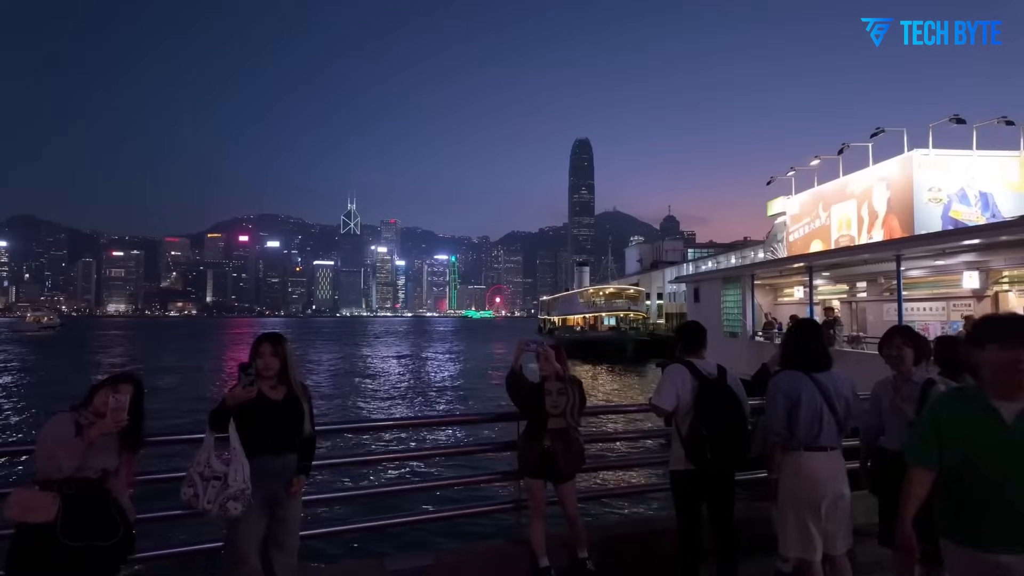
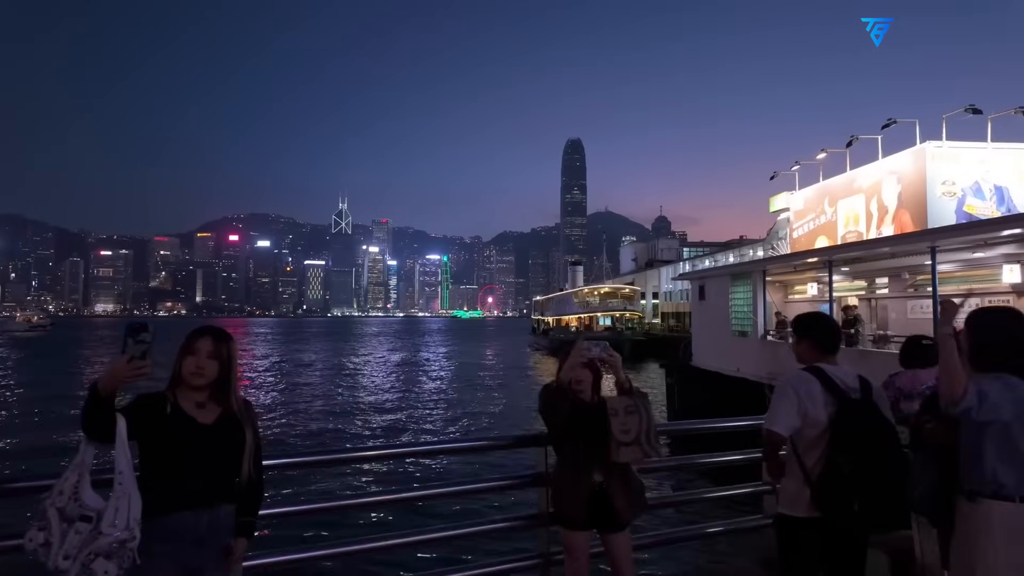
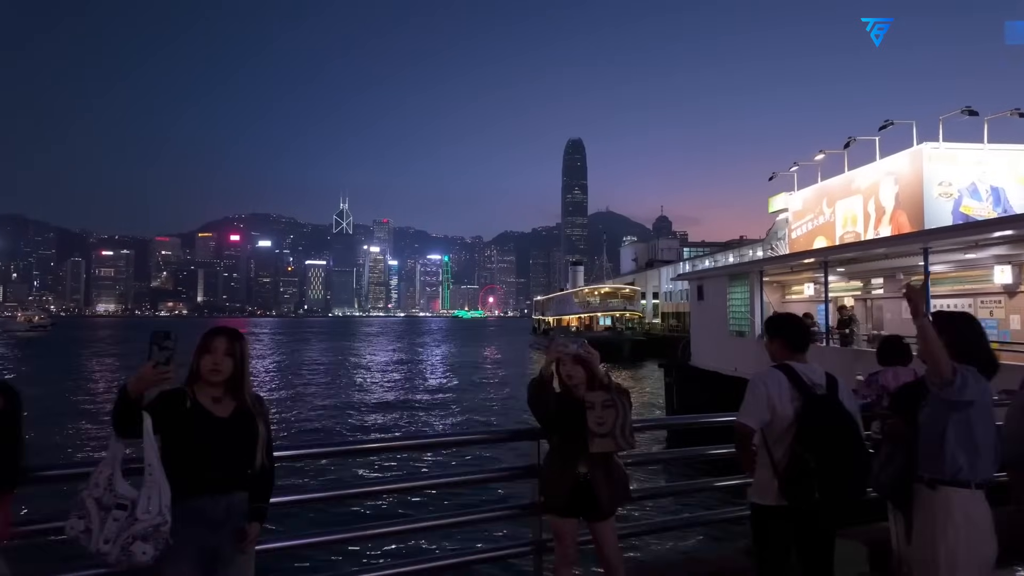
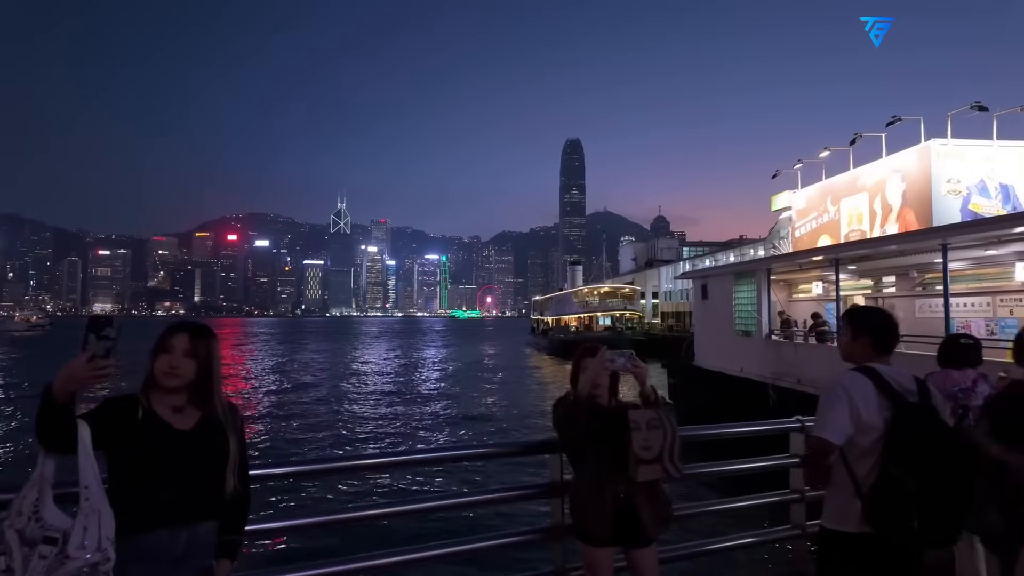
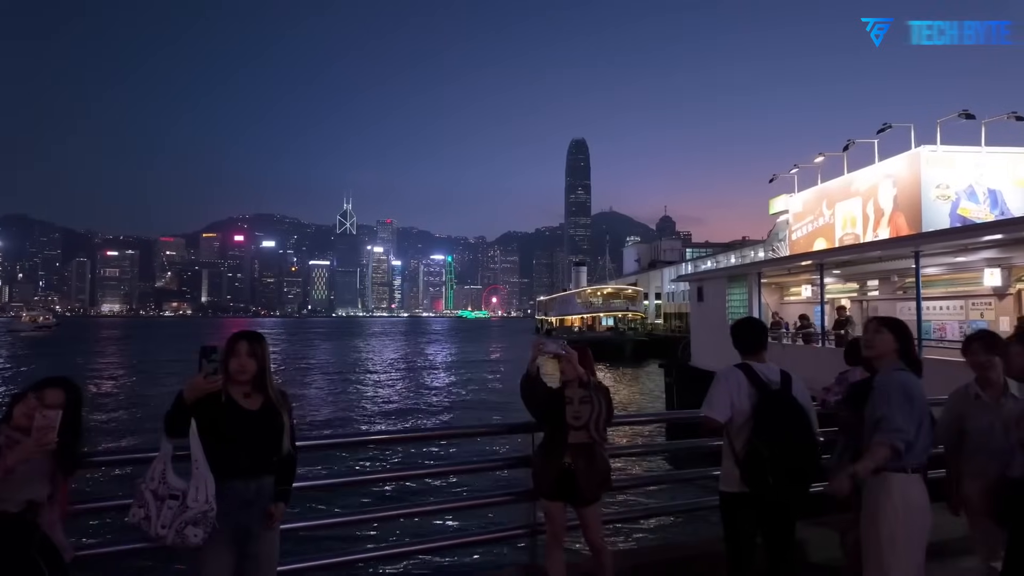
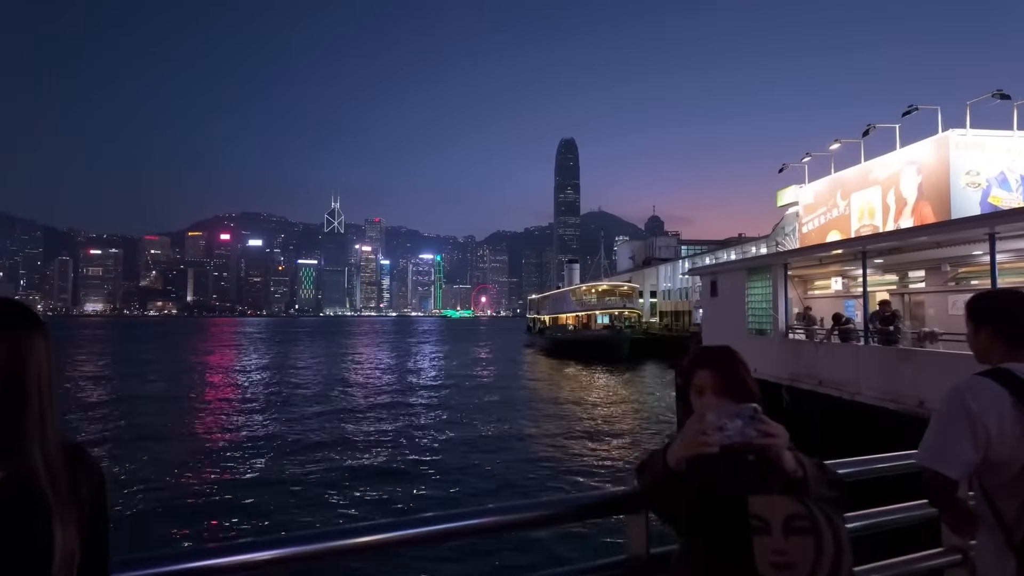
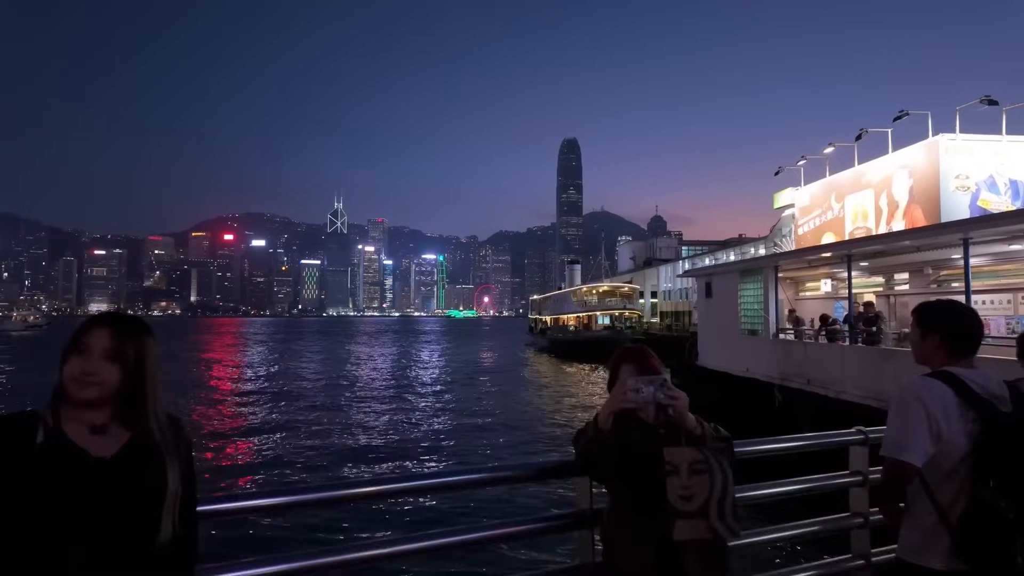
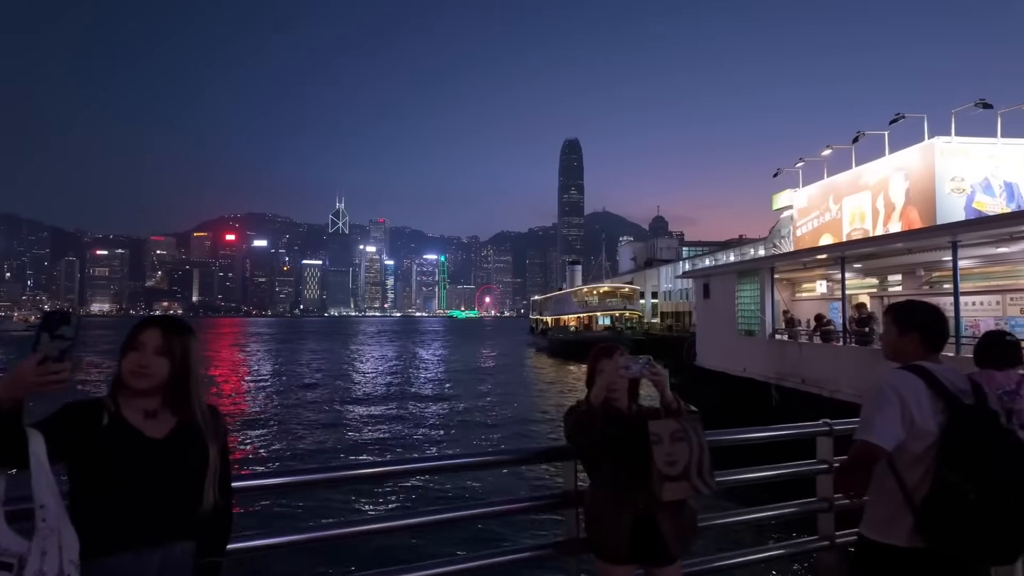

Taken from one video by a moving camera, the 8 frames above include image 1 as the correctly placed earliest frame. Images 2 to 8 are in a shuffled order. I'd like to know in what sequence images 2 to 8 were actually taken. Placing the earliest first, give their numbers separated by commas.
5, 3, 2, 4, 8, 7, 6
